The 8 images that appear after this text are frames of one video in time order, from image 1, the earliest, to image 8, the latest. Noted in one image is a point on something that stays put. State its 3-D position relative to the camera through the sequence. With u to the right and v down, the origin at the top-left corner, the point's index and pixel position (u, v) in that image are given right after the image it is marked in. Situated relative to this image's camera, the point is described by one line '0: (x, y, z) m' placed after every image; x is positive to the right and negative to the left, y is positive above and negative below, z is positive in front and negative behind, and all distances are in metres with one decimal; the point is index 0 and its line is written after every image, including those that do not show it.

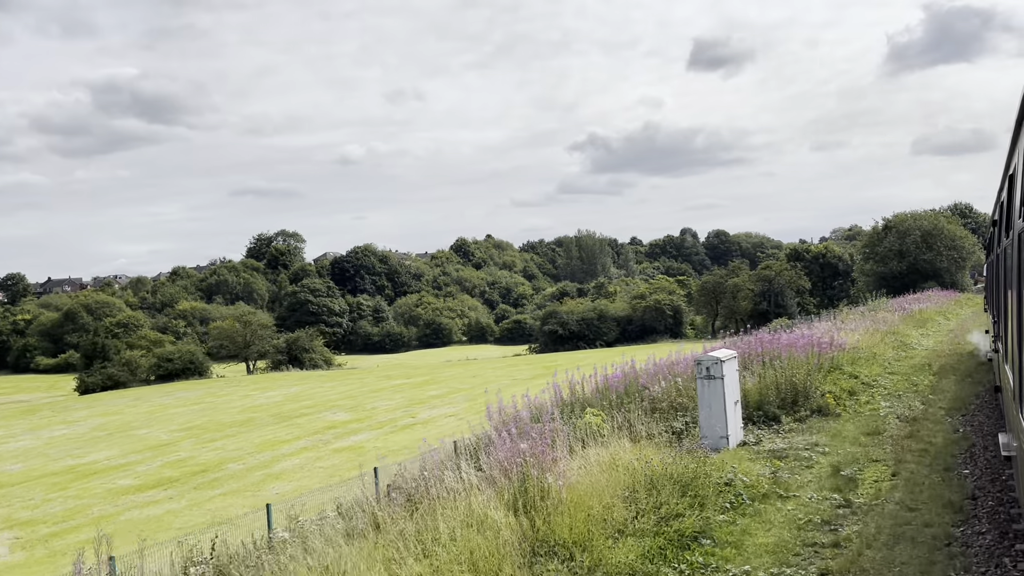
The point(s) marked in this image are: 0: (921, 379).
0: (+5.1, -1.1, +11.4) m
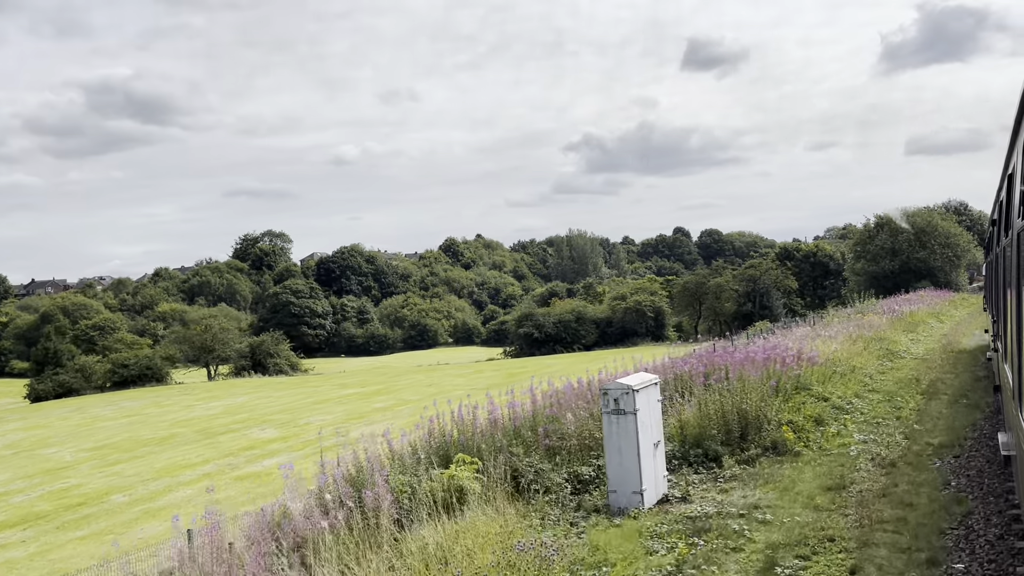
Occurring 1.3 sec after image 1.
0: (+4.1, -1.2, +9.5) m
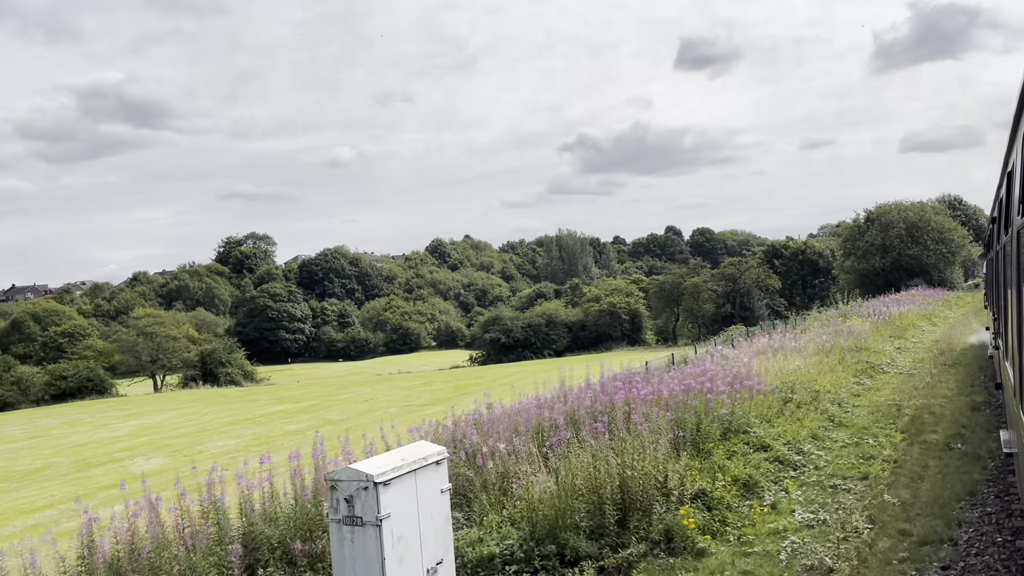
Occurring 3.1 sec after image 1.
0: (+2.9, -1.2, +7.0) m
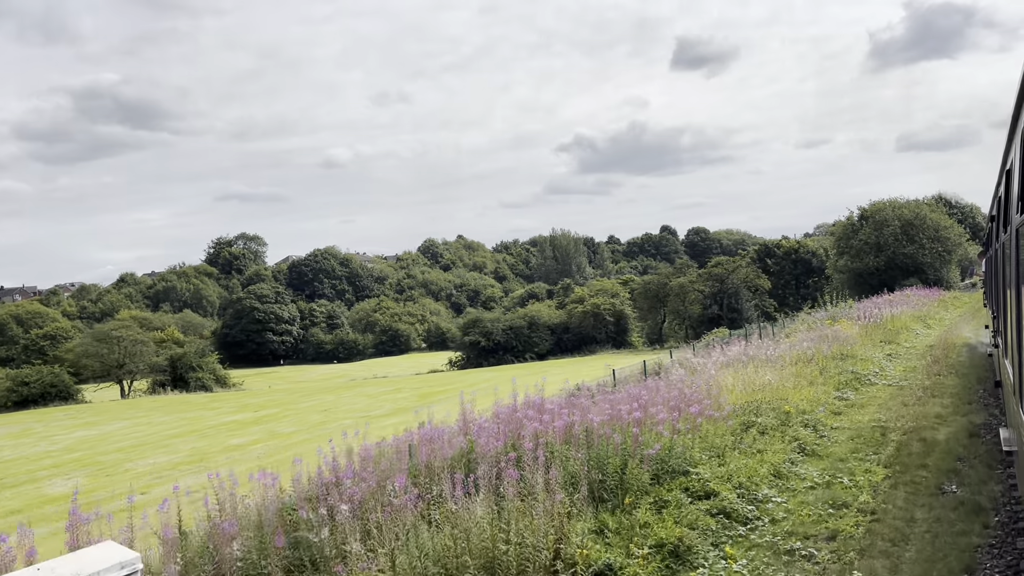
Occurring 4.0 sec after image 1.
0: (+2.2, -1.2, +5.7) m
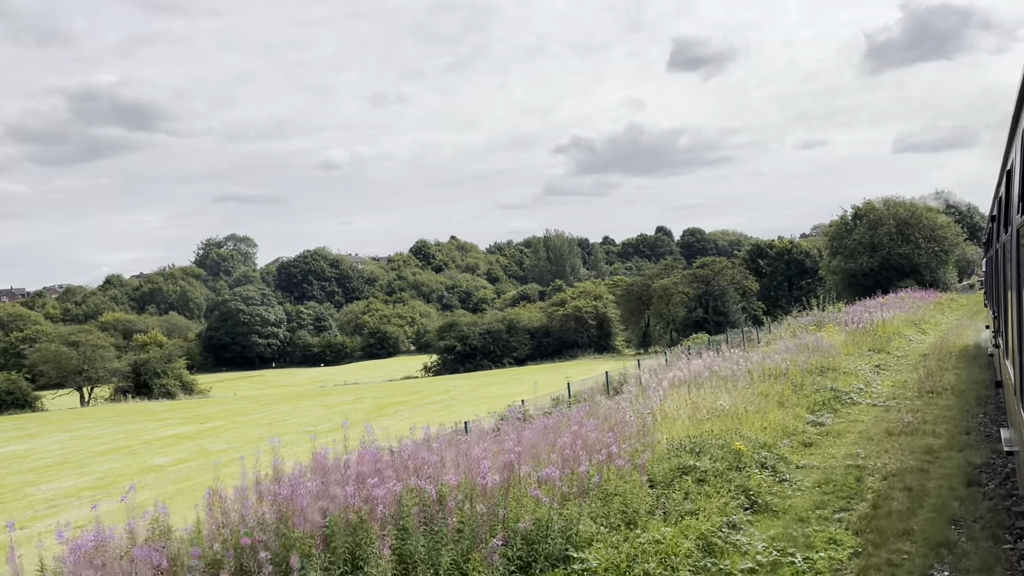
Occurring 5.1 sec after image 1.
0: (+1.4, -1.3, +4.2) m
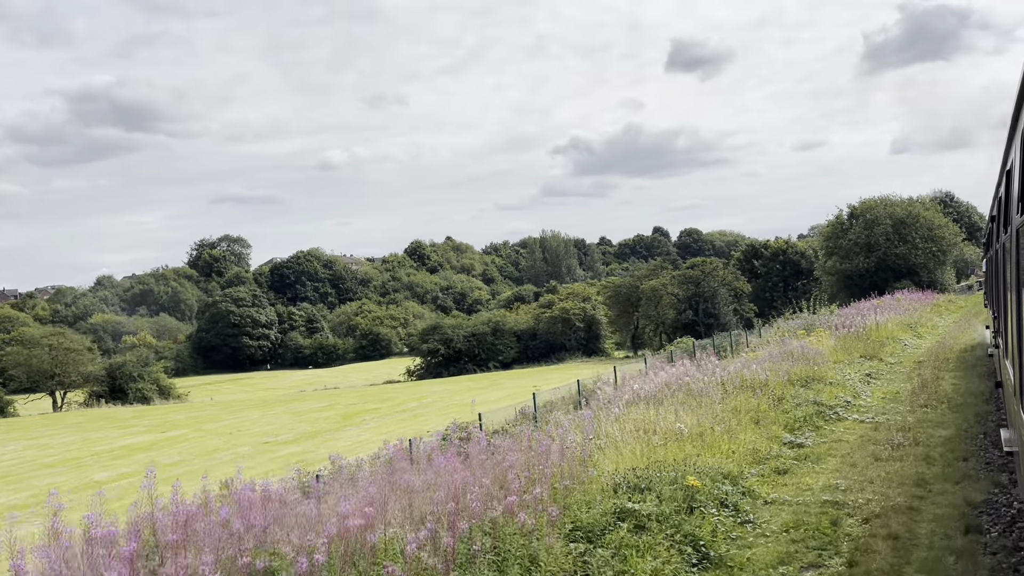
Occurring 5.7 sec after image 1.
0: (+0.9, -1.3, +3.2) m
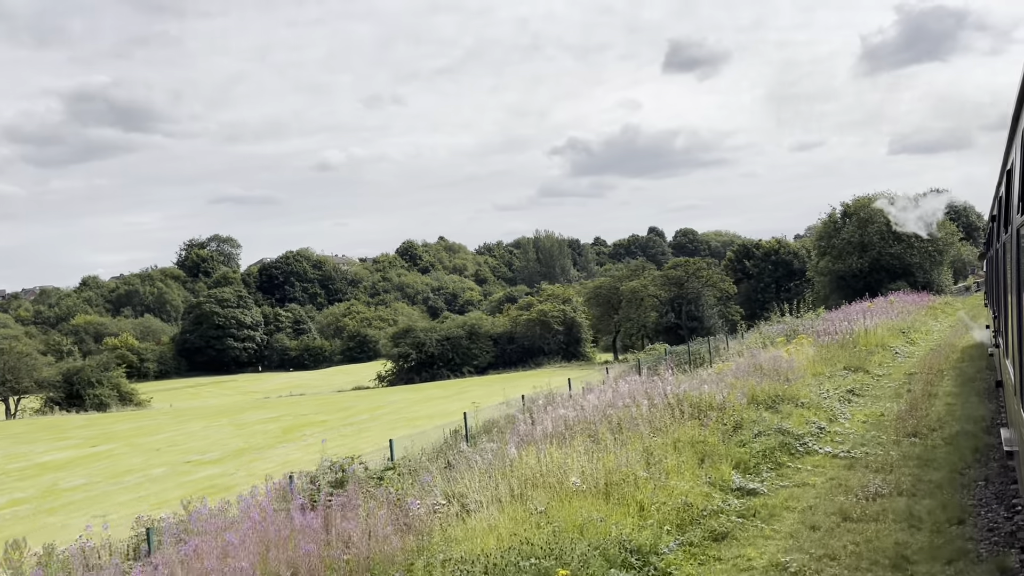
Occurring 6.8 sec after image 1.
0: (+0.1, -1.3, +1.7) m
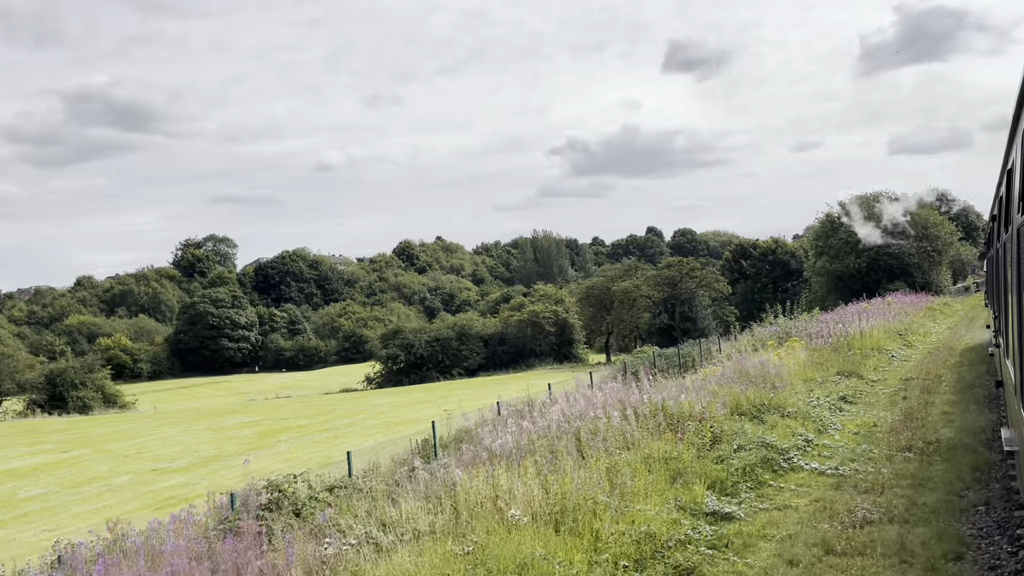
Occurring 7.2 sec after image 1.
0: (-0.2, -1.3, +1.1) m
